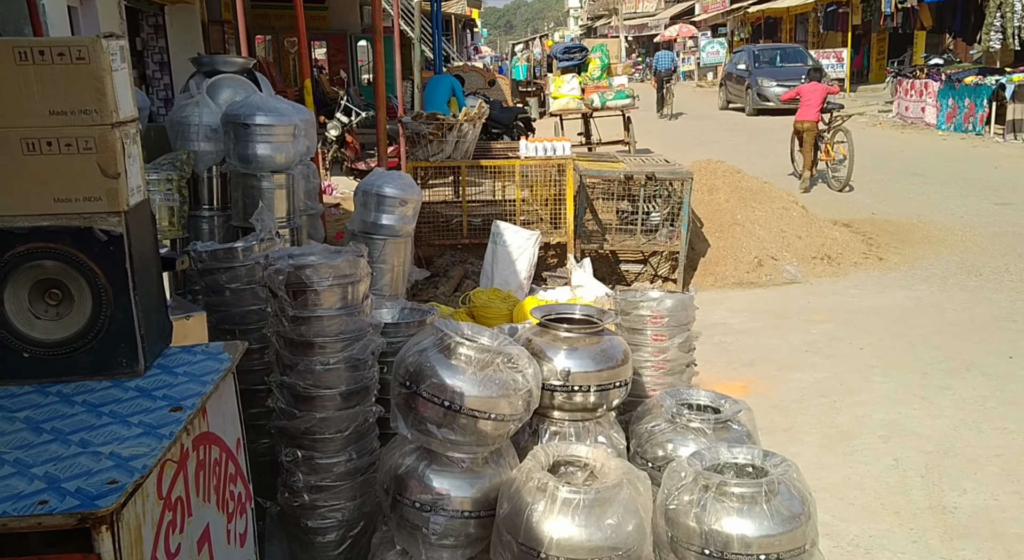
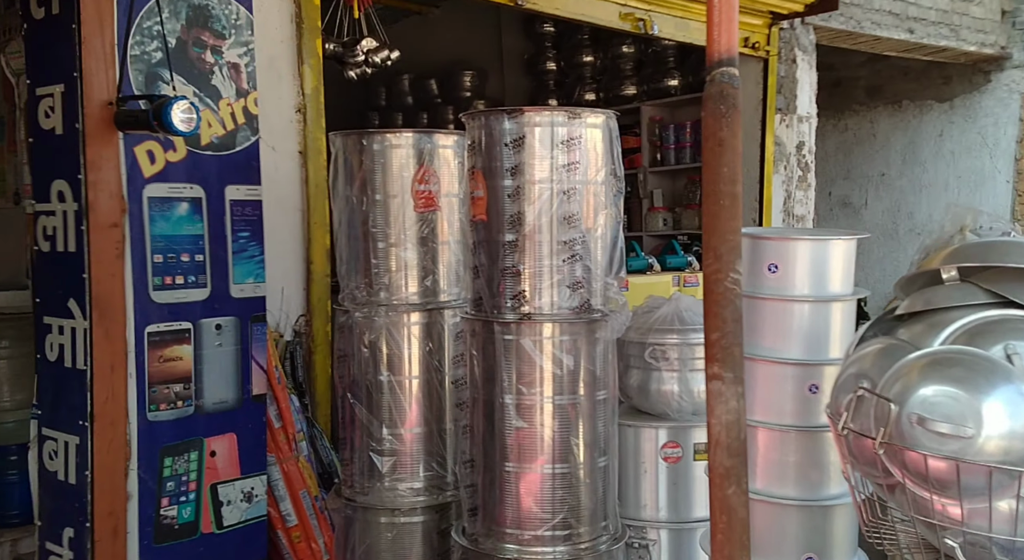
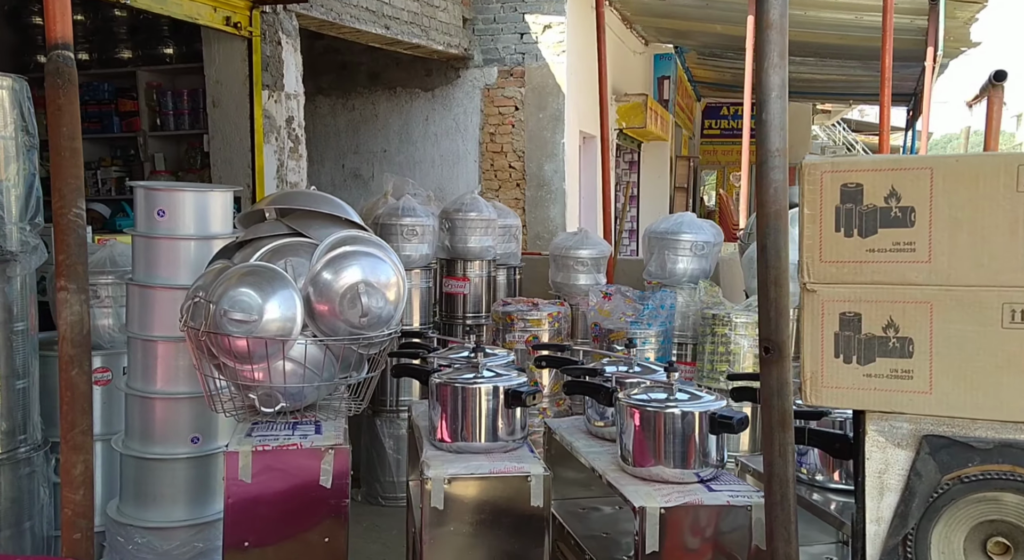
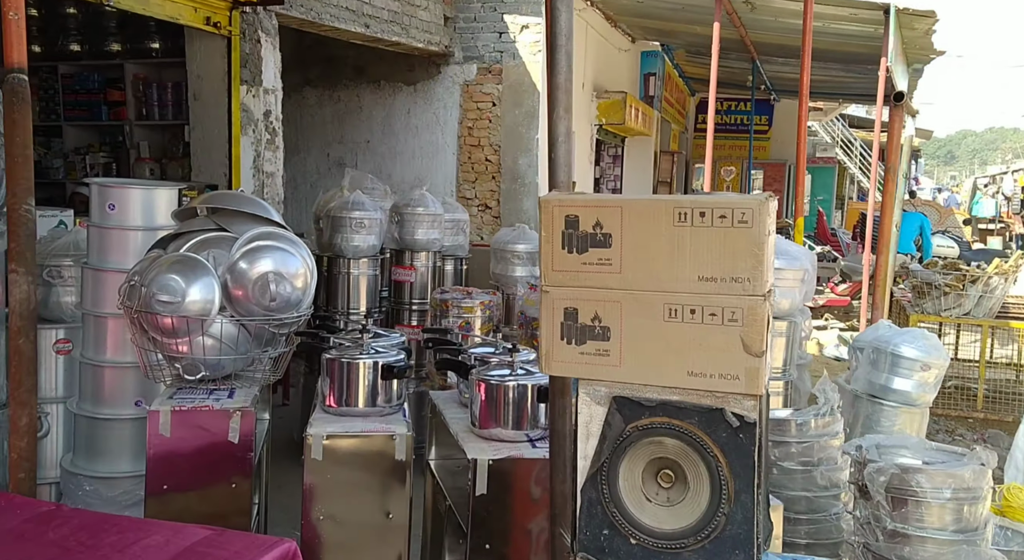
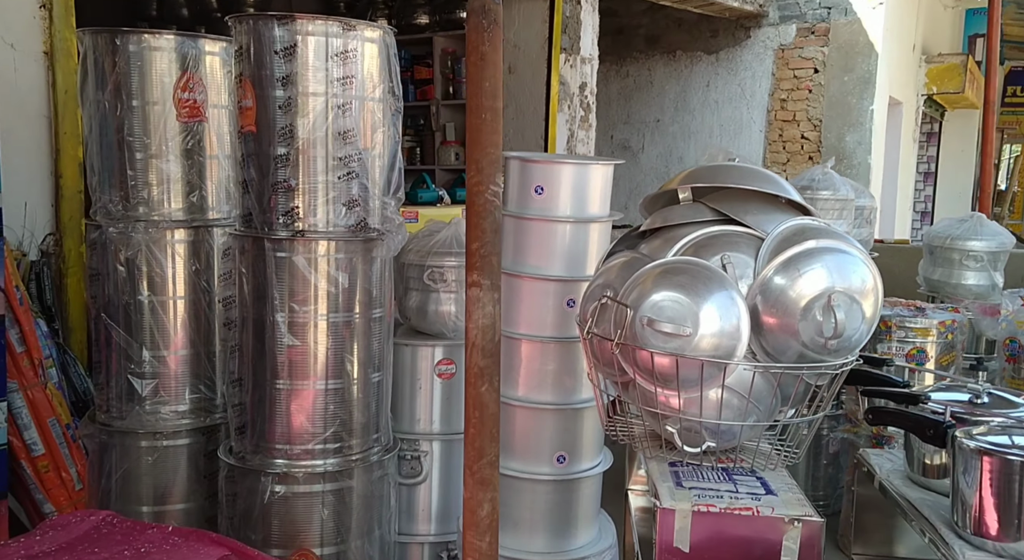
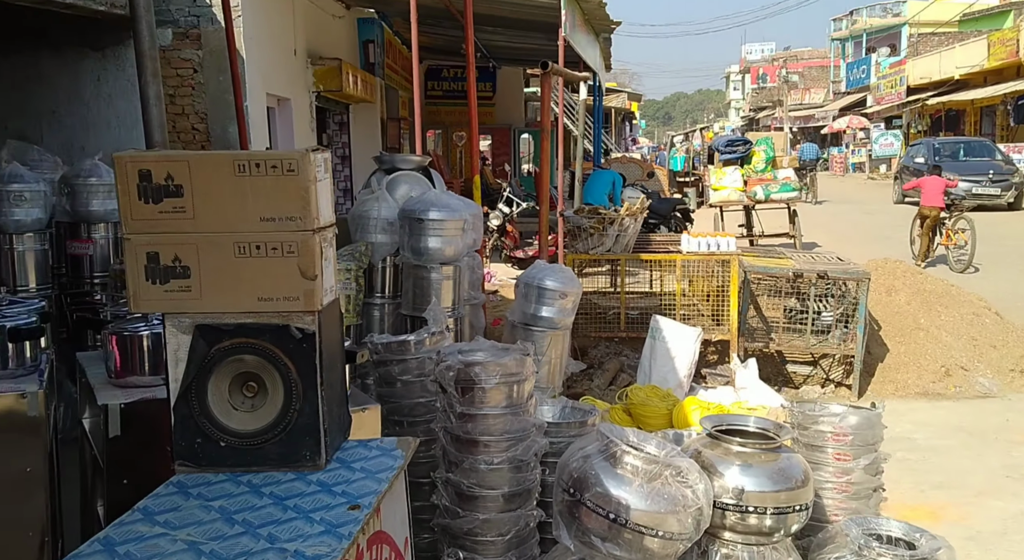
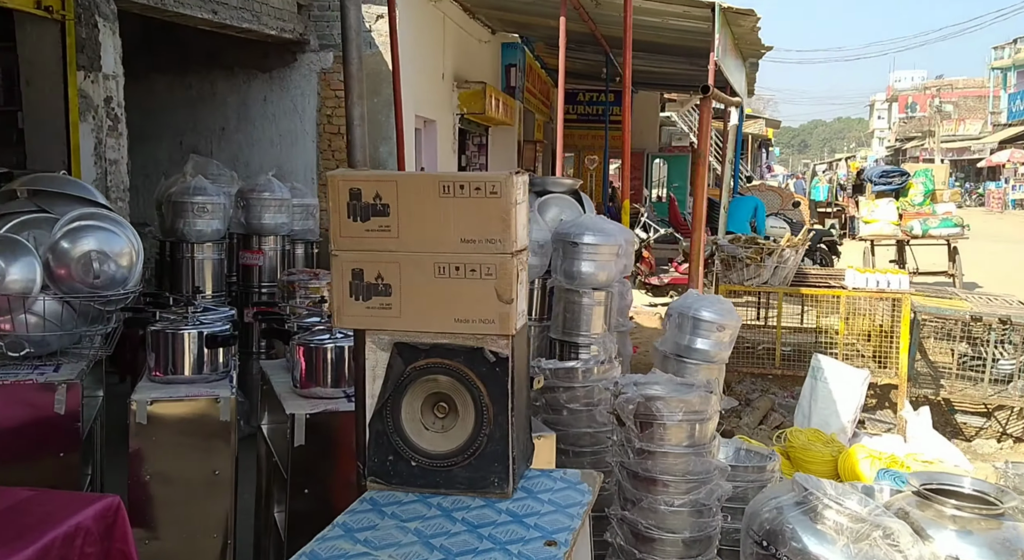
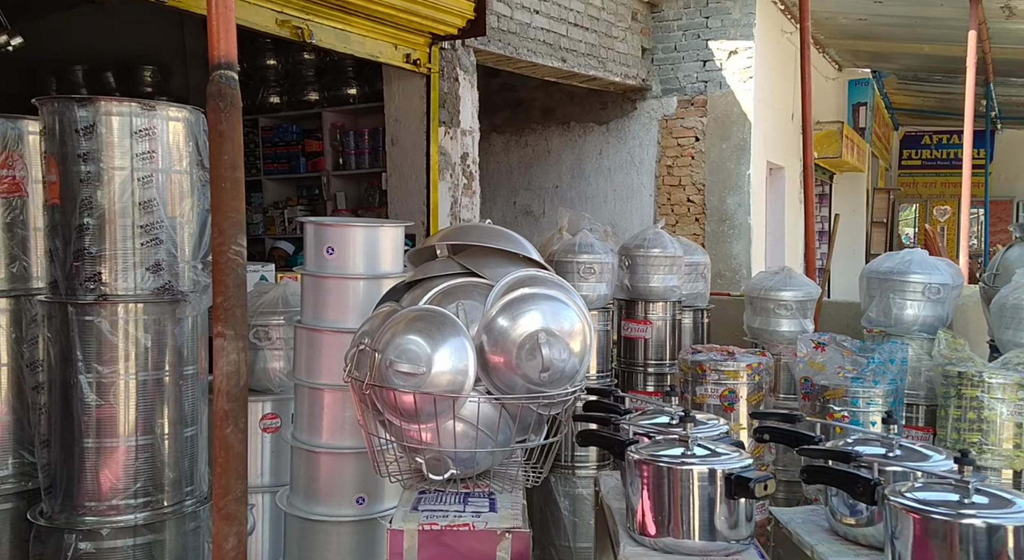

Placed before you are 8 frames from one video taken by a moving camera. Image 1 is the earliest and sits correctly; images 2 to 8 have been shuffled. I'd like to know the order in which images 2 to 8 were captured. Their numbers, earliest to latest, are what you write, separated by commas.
6, 7, 4, 3, 8, 5, 2
